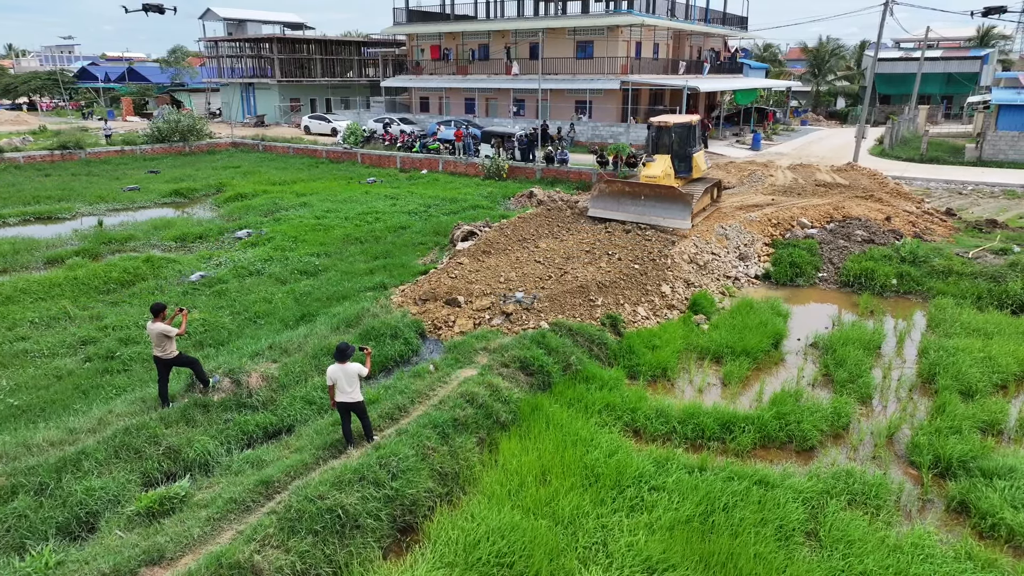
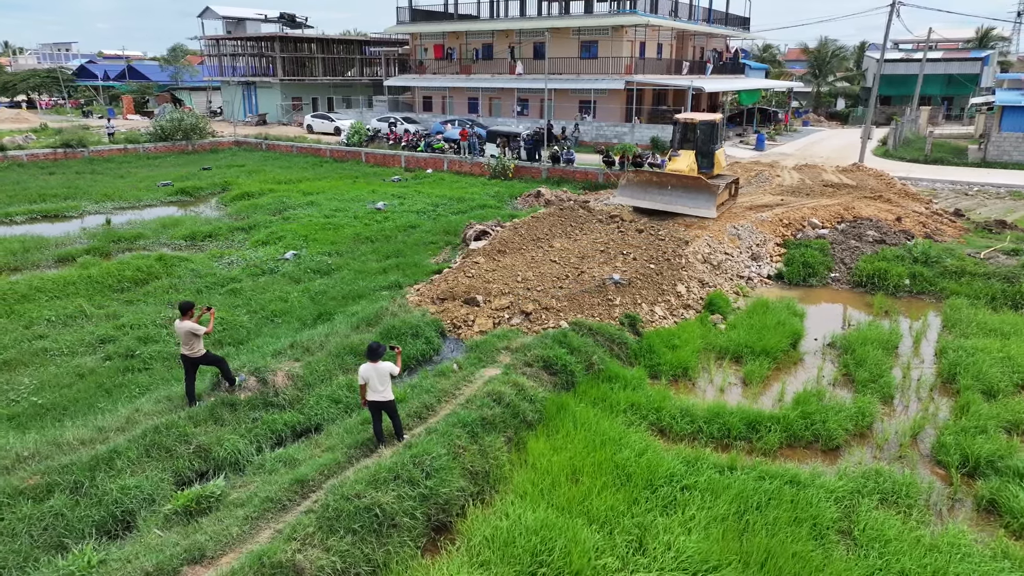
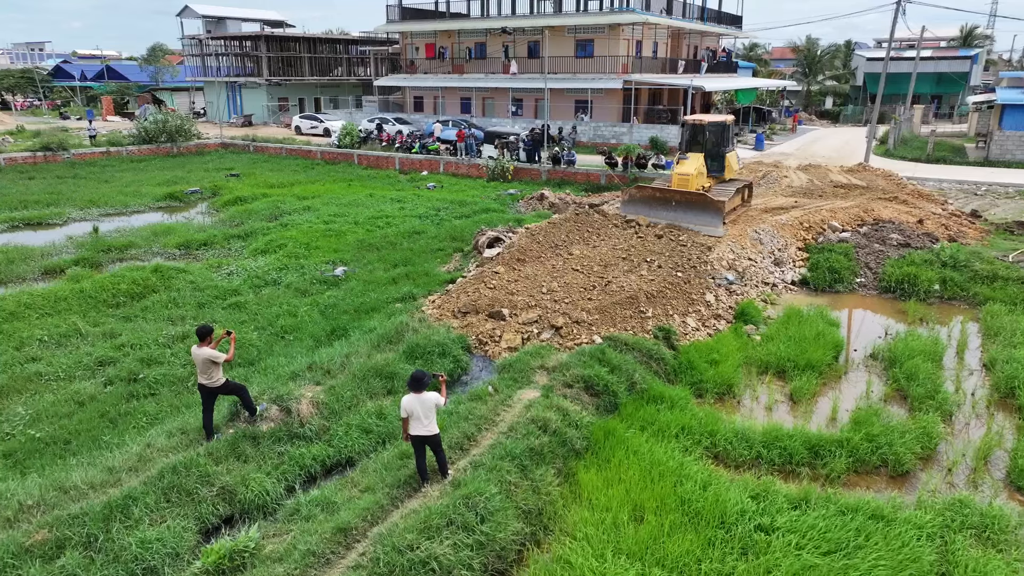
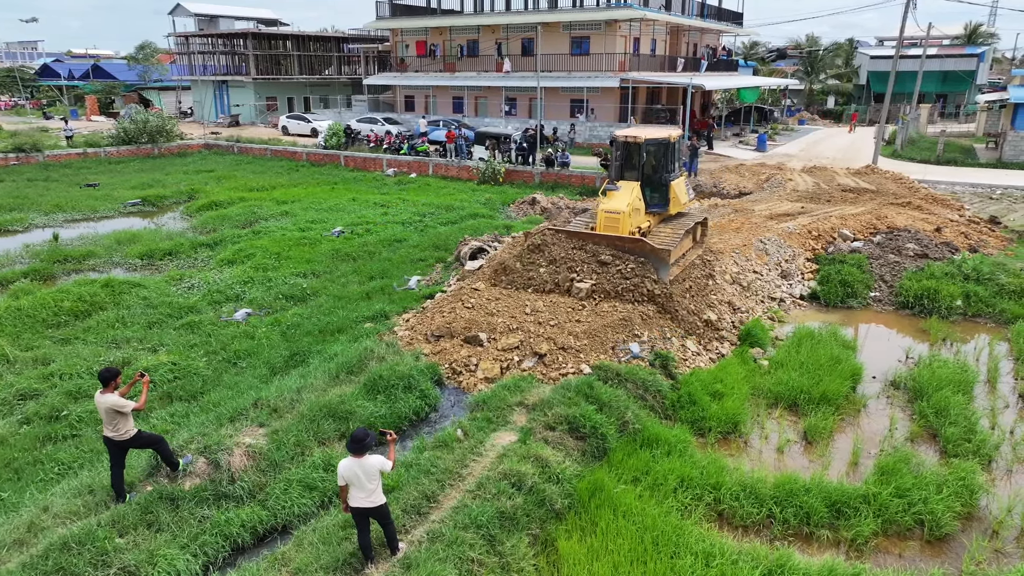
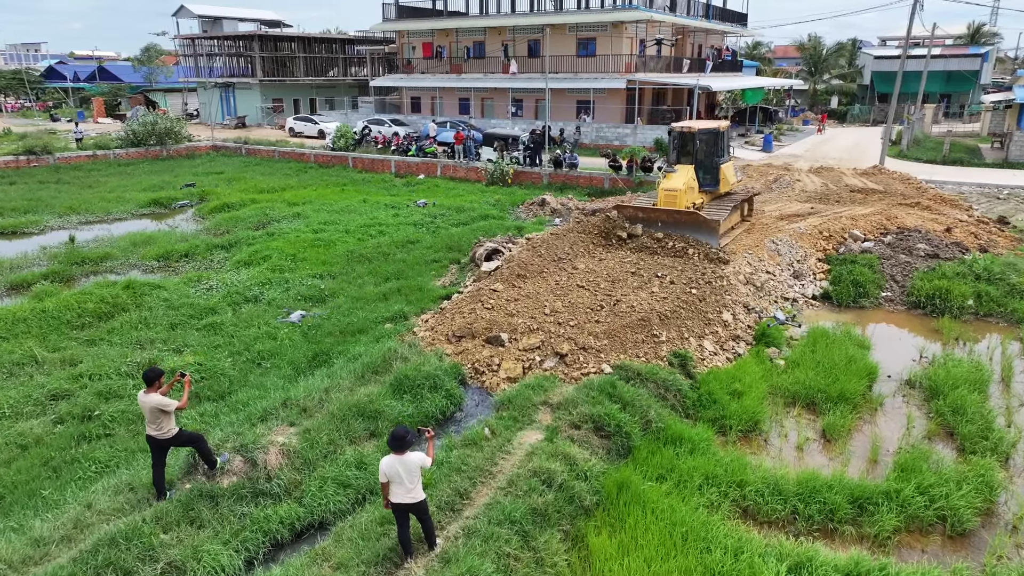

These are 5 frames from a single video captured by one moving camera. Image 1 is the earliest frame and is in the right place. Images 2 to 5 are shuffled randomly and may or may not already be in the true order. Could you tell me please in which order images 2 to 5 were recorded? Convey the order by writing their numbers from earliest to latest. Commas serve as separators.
2, 3, 5, 4
